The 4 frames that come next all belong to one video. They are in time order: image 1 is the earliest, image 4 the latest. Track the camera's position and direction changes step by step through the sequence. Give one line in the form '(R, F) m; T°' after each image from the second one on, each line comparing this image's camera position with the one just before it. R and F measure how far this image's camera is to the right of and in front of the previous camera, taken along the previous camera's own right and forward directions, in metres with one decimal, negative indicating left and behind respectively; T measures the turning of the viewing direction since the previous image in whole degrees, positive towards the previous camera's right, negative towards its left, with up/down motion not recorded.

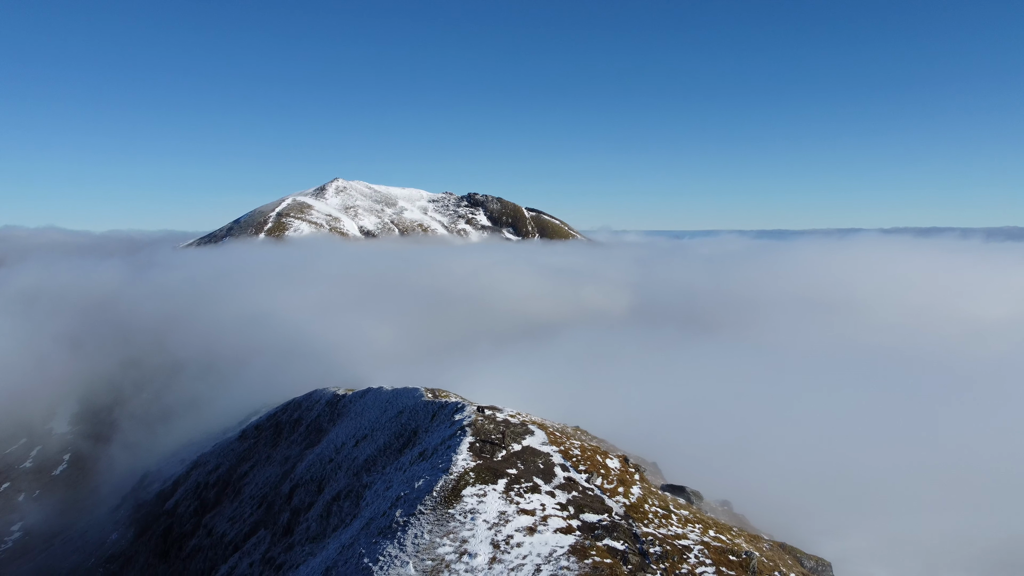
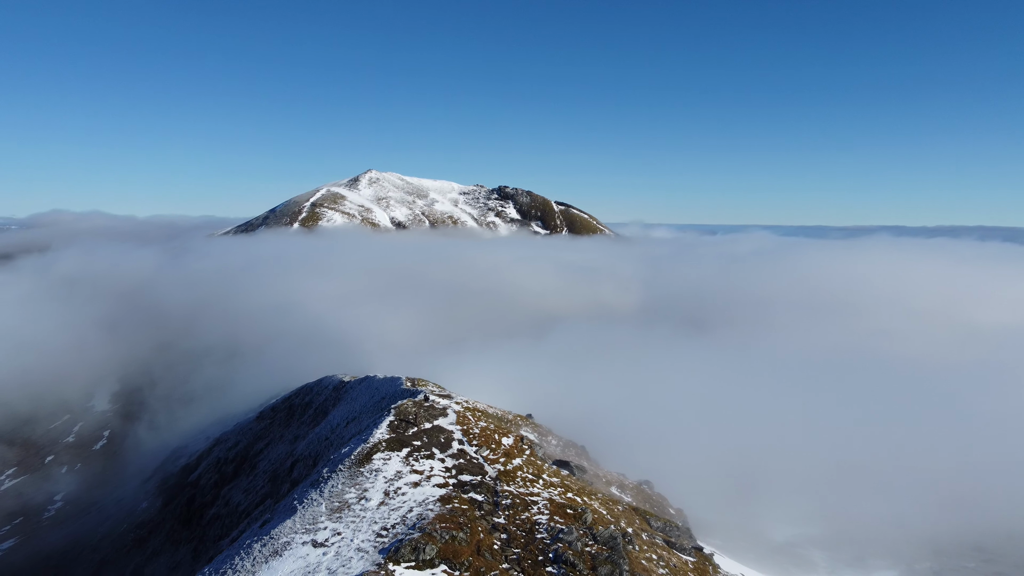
(+8.2, -5.9) m; -3°
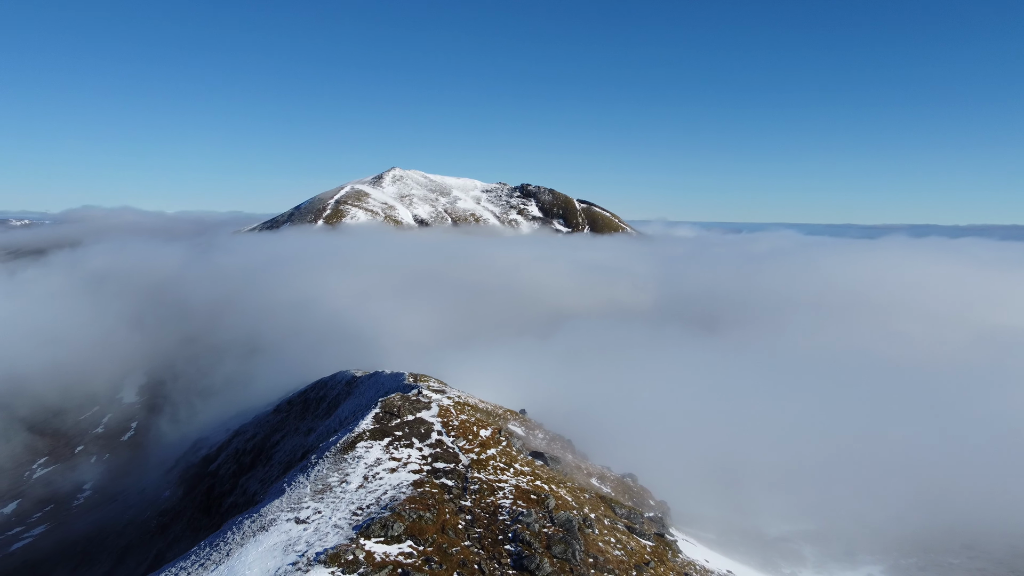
(+3.2, -1.9) m; -2°
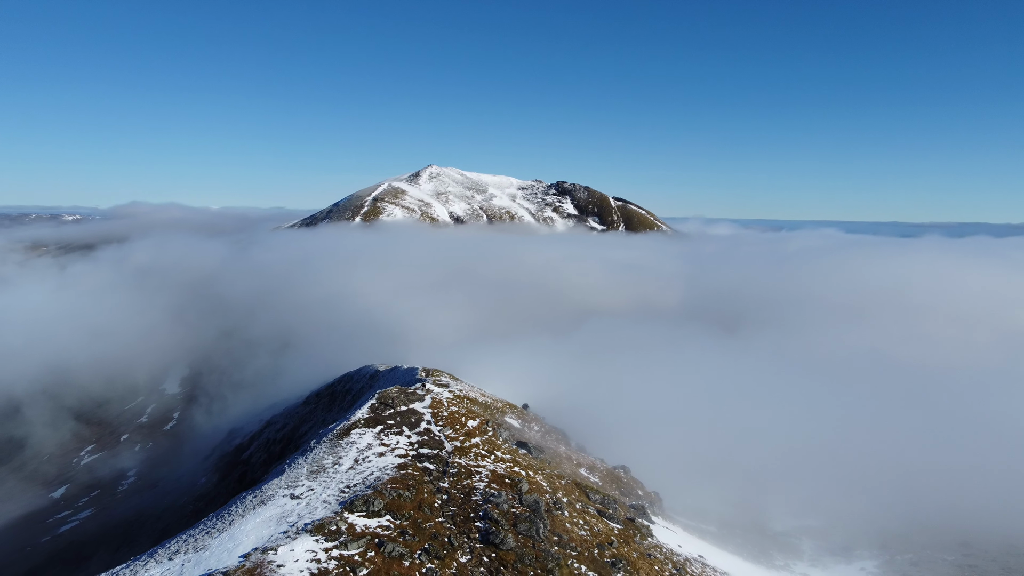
(+3.6, -1.9) m; -3°
